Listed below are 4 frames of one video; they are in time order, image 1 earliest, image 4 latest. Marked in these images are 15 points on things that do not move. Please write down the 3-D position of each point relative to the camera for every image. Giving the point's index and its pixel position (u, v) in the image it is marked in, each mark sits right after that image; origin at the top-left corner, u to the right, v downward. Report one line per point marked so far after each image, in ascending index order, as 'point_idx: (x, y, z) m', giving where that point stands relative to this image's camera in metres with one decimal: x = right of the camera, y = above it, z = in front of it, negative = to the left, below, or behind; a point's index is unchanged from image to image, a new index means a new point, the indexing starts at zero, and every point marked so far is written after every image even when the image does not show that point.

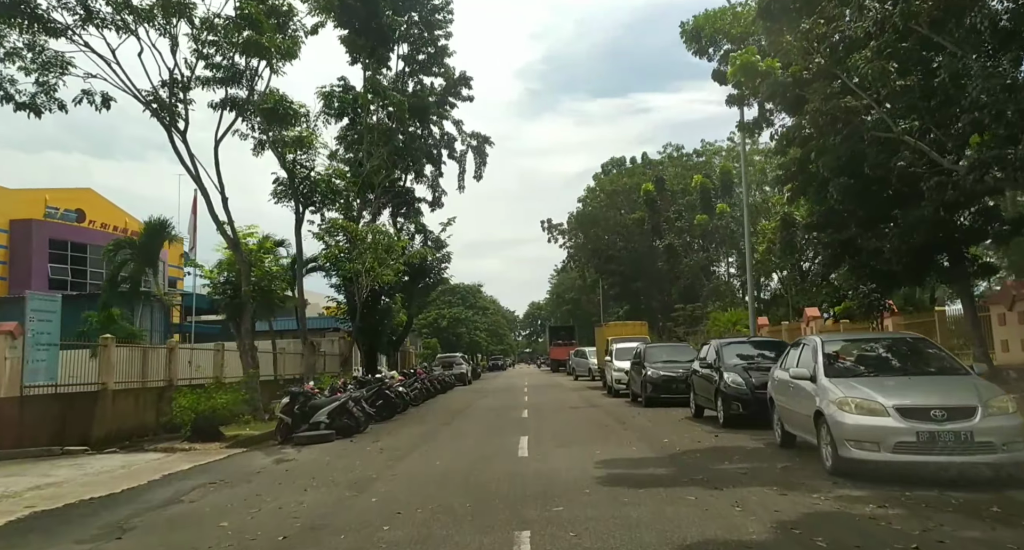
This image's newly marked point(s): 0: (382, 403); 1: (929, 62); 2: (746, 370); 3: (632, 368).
0: (-3.1, -3.0, +16.7) m
1: (+7.0, +3.6, +11.9) m
2: (+3.7, -1.5, +11.2) m
3: (+3.2, -2.5, +18.6) m
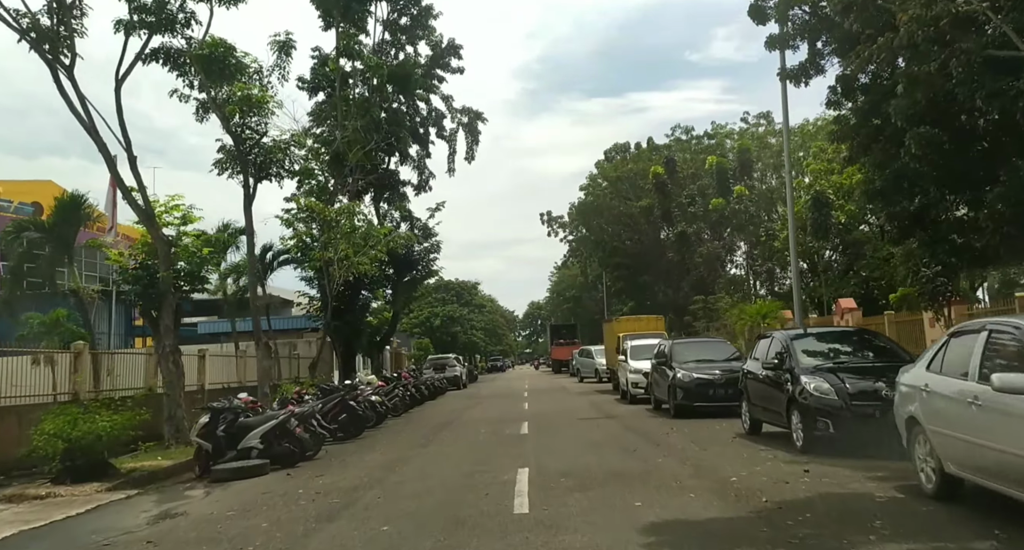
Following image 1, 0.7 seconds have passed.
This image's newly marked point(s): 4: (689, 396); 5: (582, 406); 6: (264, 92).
0: (-3.1, -2.7, +13.5) m
1: (+6.9, +4.0, +8.7) m
2: (+3.6, -1.1, +8.0) m
3: (+3.1, -2.1, +15.4) m
4: (+3.3, -2.2, +13.0) m
5: (+1.8, -3.5, +18.6) m
6: (-5.7, +4.1, +16.0) m
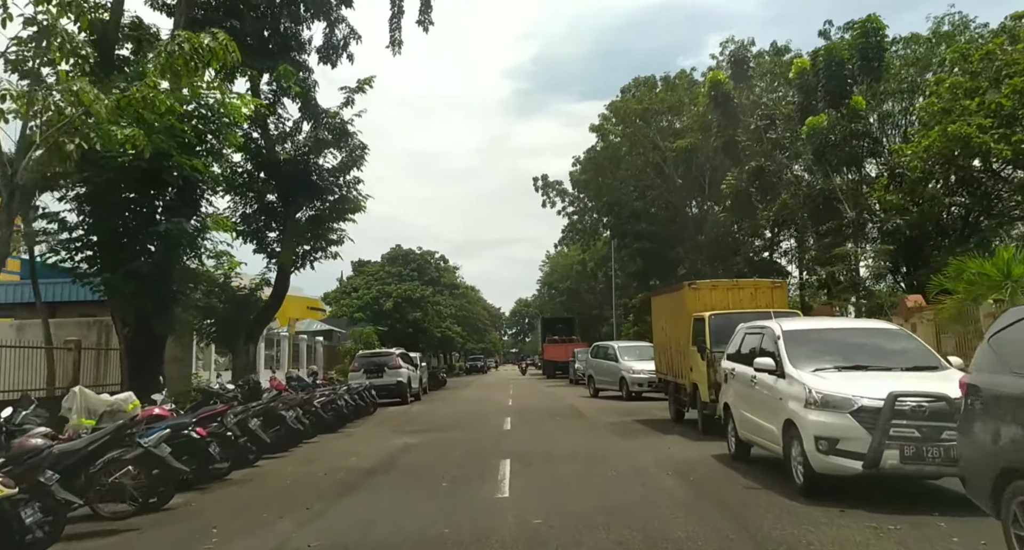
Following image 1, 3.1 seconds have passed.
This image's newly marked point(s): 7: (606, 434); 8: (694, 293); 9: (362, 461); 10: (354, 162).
0: (-3.5, -1.3, +1.6) m
1: (+6.8, +5.3, -3.1) m
2: (+3.4, +0.2, -3.8) m
3: (+2.7, -0.7, +3.6) m
4: (+3.0, -0.9, +1.2) m
5: (+1.4, -2.1, +6.7) m
6: (-5.9, +5.7, +4.0) m
7: (+1.7, -2.8, +12.0) m
8: (+3.2, -0.3, +12.4) m
9: (-2.2, -2.6, +9.7) m
10: (-3.6, +2.6, +16.3) m
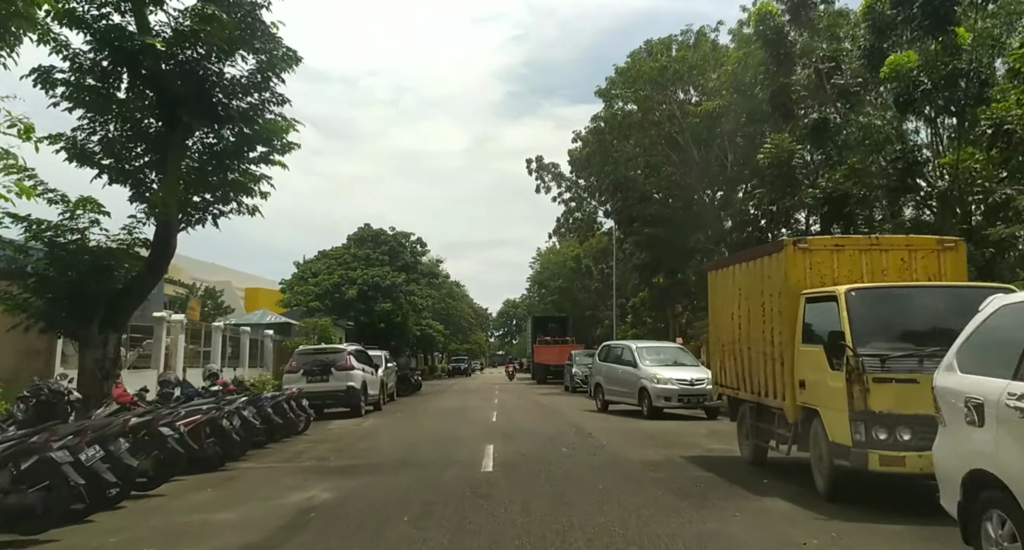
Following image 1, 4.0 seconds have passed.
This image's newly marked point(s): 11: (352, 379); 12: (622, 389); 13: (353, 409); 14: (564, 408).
0: (-3.4, -0.6, -3.5) m
1: (+7.0, +5.7, -8.0) m
2: (+3.6, +0.7, -8.8) m
3: (+2.7, -0.2, -1.4) m
4: (+3.0, -0.4, -3.8) m
5: (+1.3, -1.5, +1.7) m
6: (-5.7, +6.4, -1.1) m
7: (+1.5, -2.2, +7.0) m
8: (+3.1, +0.2, +7.4) m
9: (-2.3, -2.0, +4.7) m
10: (-3.8, +3.2, +11.3) m
11: (-3.9, -2.6, +17.1) m
12: (+2.7, -2.8, +17.2) m
13: (-3.9, -3.3, +17.5) m
14: (+1.5, -3.7, +19.6) m
